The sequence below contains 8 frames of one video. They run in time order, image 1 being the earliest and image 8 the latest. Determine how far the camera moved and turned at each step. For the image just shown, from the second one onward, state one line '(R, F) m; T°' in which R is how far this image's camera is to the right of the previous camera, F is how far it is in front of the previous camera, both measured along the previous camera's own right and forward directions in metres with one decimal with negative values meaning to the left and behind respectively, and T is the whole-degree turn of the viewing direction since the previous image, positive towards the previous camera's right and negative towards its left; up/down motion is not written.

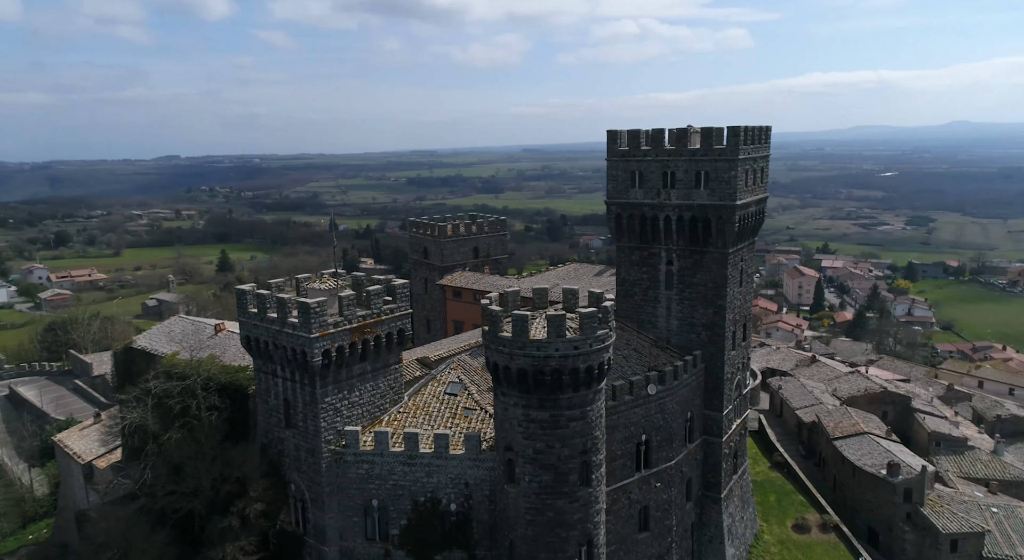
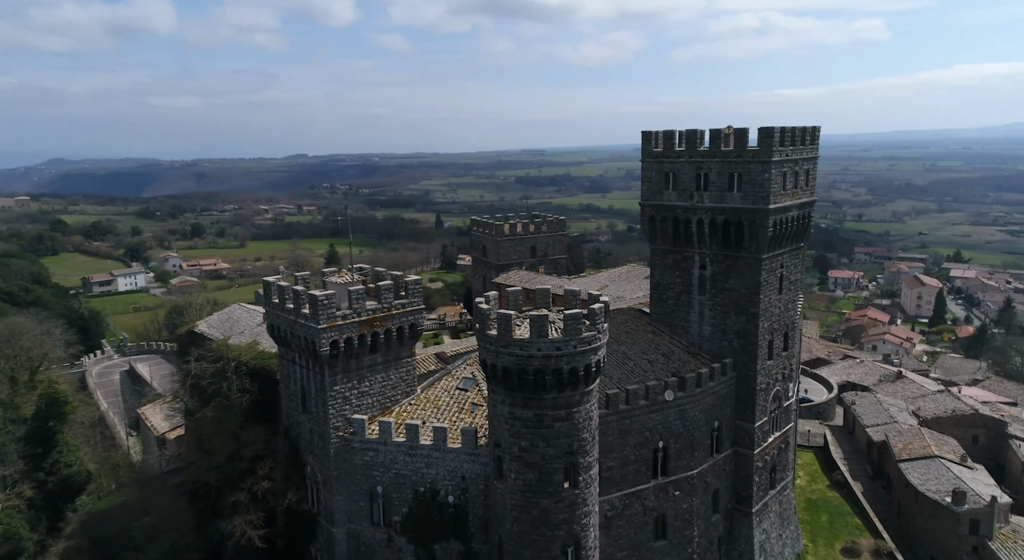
(+3.8, -0.1) m; -10°
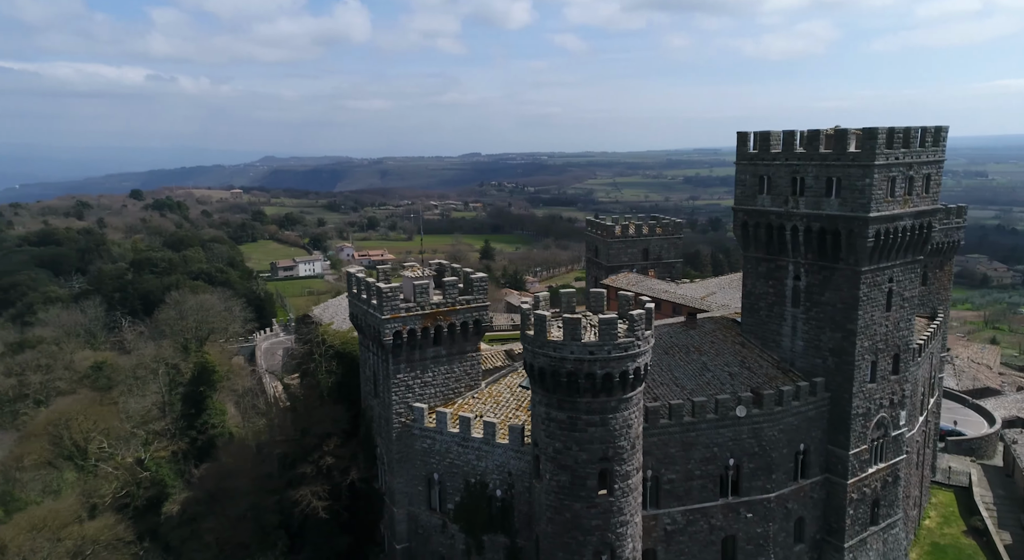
(+3.9, +0.3) m; -14°
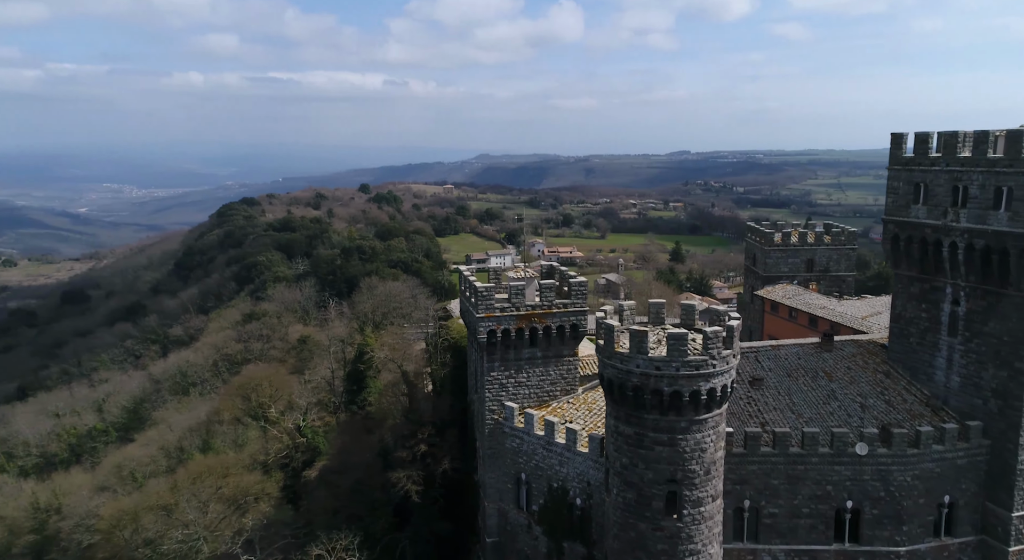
(+3.8, +0.9) m; -17°
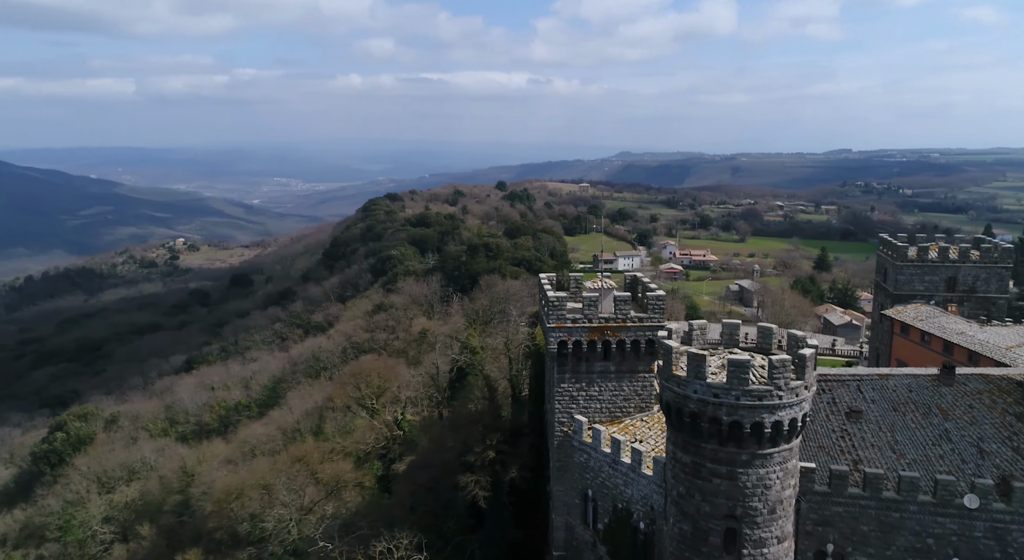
(+2.2, +0.9) m; -11°
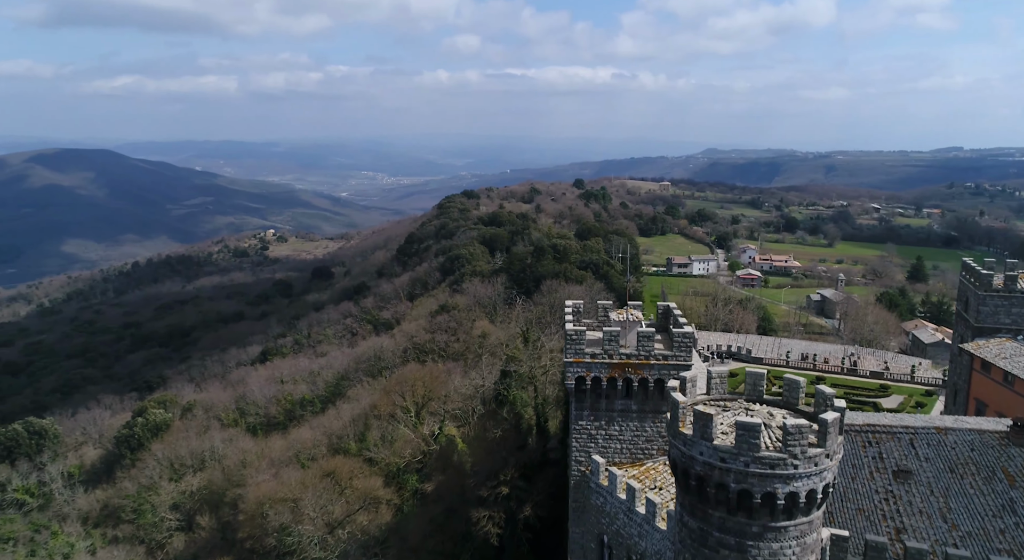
(+2.0, +1.4) m; -7°
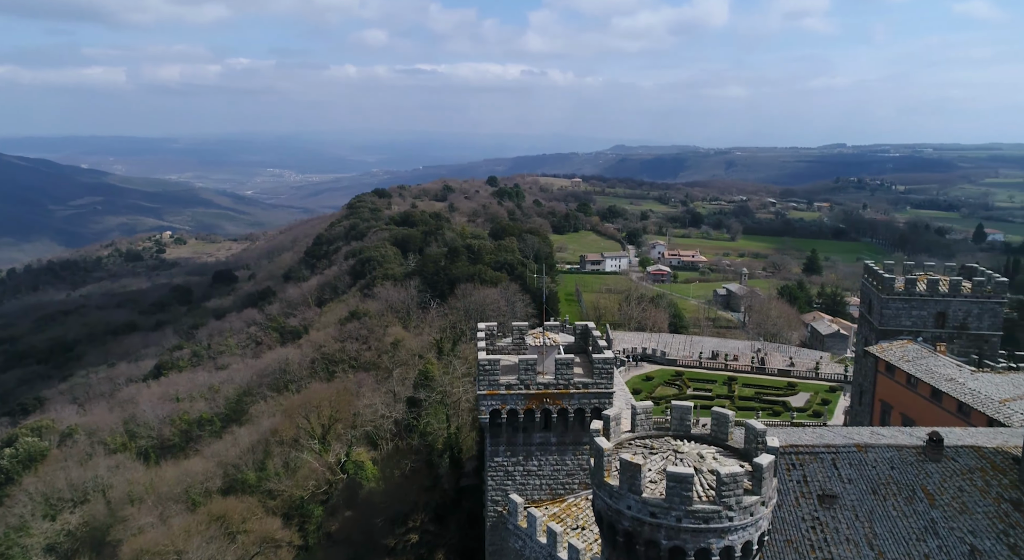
(+0.2, +1.8) m; +6°
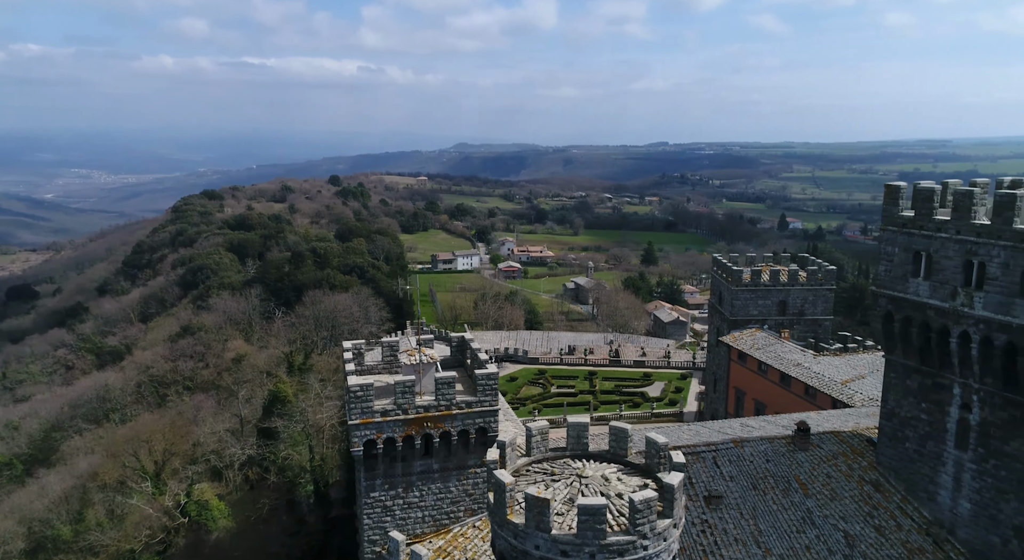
(-0.6, +1.7) m; +12°
